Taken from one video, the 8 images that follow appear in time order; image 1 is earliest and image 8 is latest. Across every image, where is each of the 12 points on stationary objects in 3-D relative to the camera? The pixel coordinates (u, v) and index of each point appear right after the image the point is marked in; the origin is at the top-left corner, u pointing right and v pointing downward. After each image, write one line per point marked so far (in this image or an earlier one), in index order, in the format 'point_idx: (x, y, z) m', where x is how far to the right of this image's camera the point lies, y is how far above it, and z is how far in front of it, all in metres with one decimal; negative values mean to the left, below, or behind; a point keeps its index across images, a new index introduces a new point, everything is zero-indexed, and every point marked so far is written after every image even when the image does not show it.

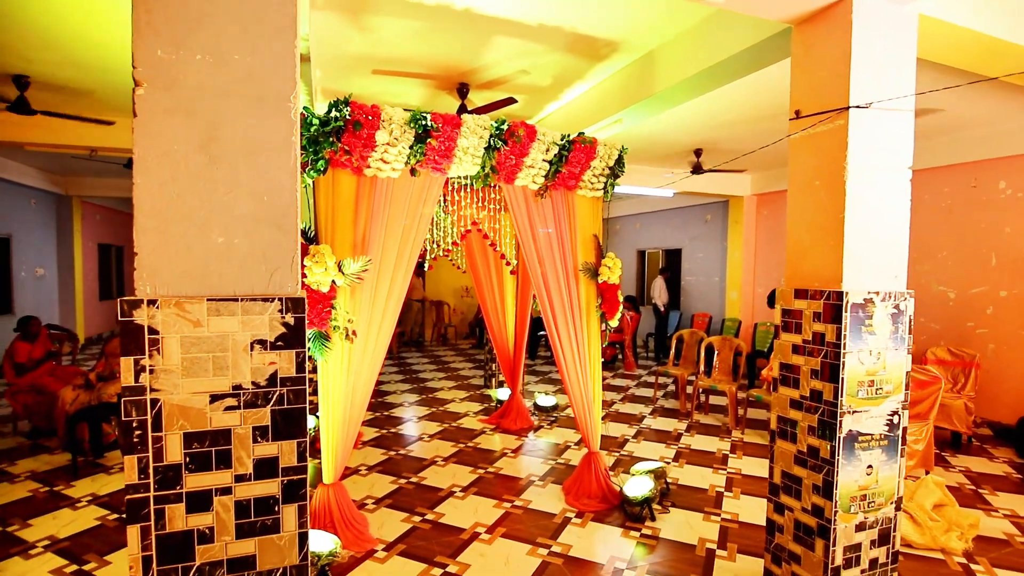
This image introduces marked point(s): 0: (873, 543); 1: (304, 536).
0: (+1.5, -1.1, +2.2) m
1: (-0.5, -0.7, +1.4) m
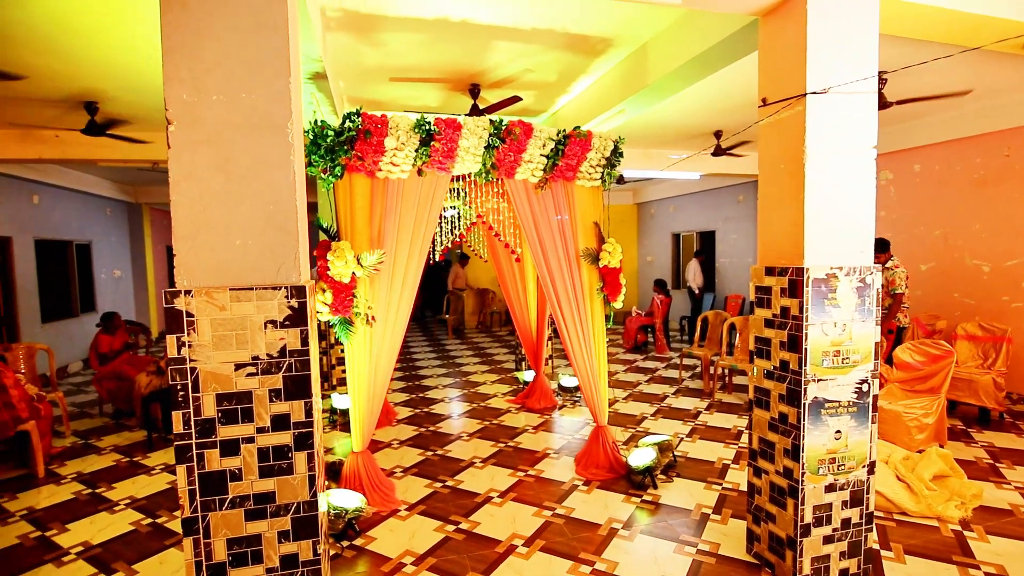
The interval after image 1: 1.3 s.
0: (+1.5, -1.0, +2.4) m
1: (-0.7, -0.6, +1.7) m
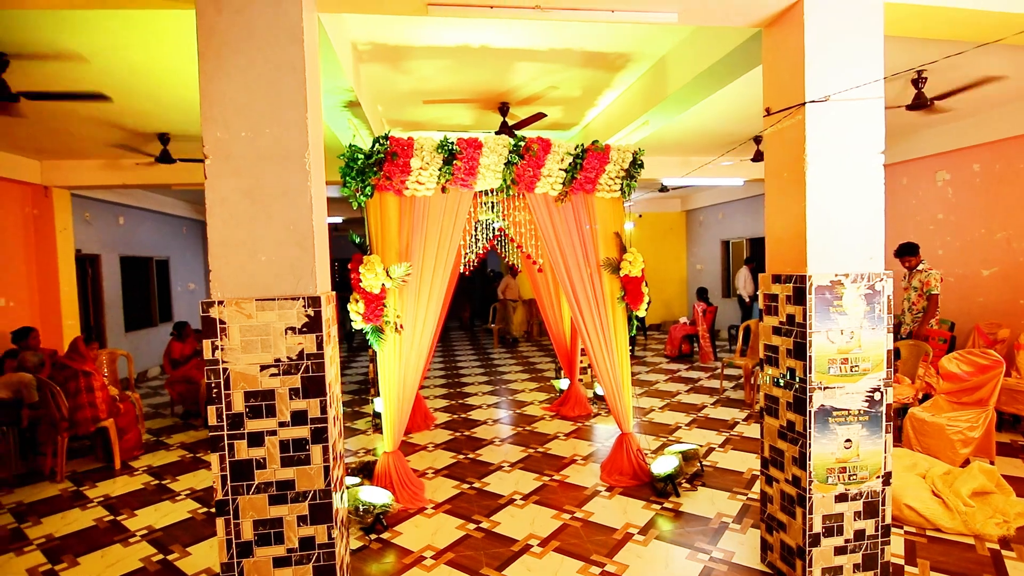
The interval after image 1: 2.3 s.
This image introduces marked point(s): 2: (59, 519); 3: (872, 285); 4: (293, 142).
0: (+1.5, -1.0, +2.3) m
1: (-0.7, -0.7, +1.9) m
2: (-2.8, -1.4, +3.3) m
3: (+1.5, 0.0, +2.3) m
4: (-0.8, +0.5, +1.9) m
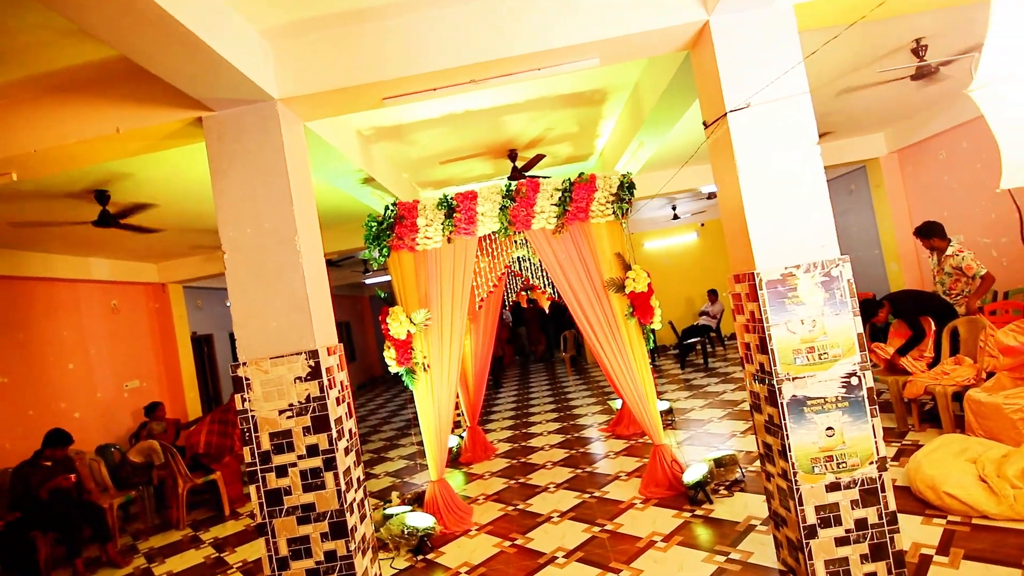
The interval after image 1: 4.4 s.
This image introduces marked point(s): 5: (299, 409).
0: (+1.5, -0.9, +2.3) m
1: (-0.8, -0.9, +2.3) m
2: (-2.5, -2.0, +4.0) m
3: (+1.4, +0.1, +2.3) m
4: (-1.0, +0.3, +2.4) m
5: (-0.9, -0.5, +2.3) m
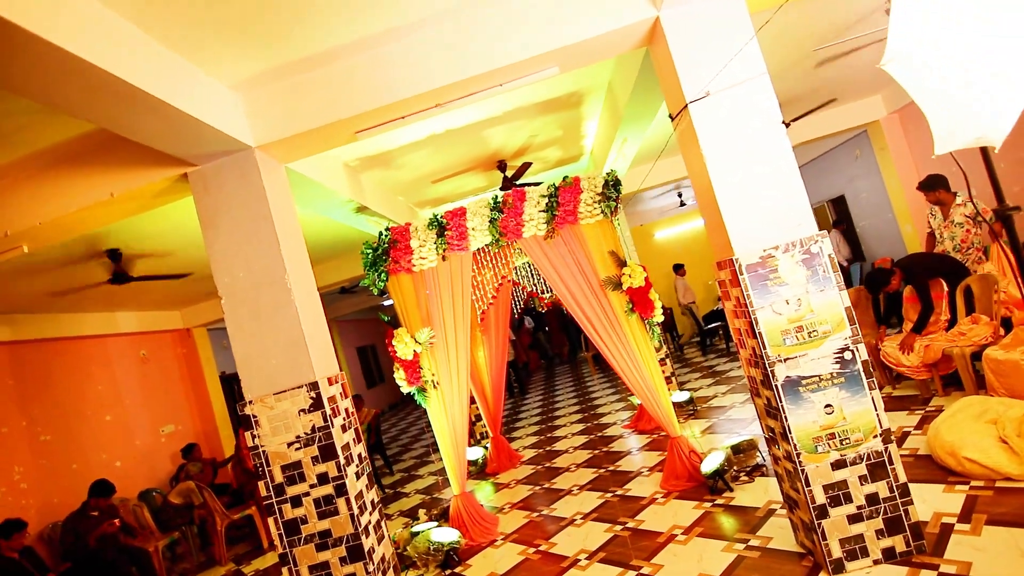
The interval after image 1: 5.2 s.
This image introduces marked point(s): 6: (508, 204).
0: (+1.5, -0.8, +2.3) m
1: (-0.7, -1.0, +2.4) m
2: (-2.3, -2.4, +4.1) m
3: (+1.3, +0.2, +2.3) m
4: (-1.1, +0.1, +2.5) m
5: (-0.9, -0.7, +2.4) m
6: (0.0, +0.6, +3.7) m
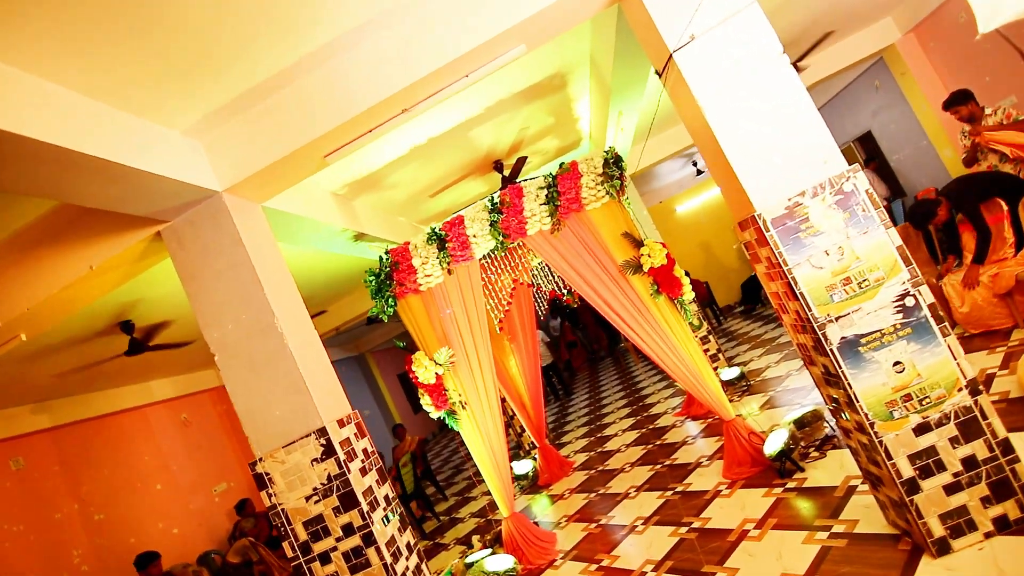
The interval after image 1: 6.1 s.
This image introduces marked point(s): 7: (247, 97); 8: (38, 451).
0: (+1.6, -0.6, +1.9) m
1: (-0.5, -1.1, +2.2) m
2: (-1.7, -2.8, +4.0) m
3: (+1.2, +0.4, +2.0) m
4: (-1.1, -0.1, +2.3) m
5: (-0.8, -0.9, +2.2) m
6: (0.0, +0.6, +3.5) m
7: (-1.2, +0.9, +2.3) m
8: (-4.2, -1.5, +4.7) m
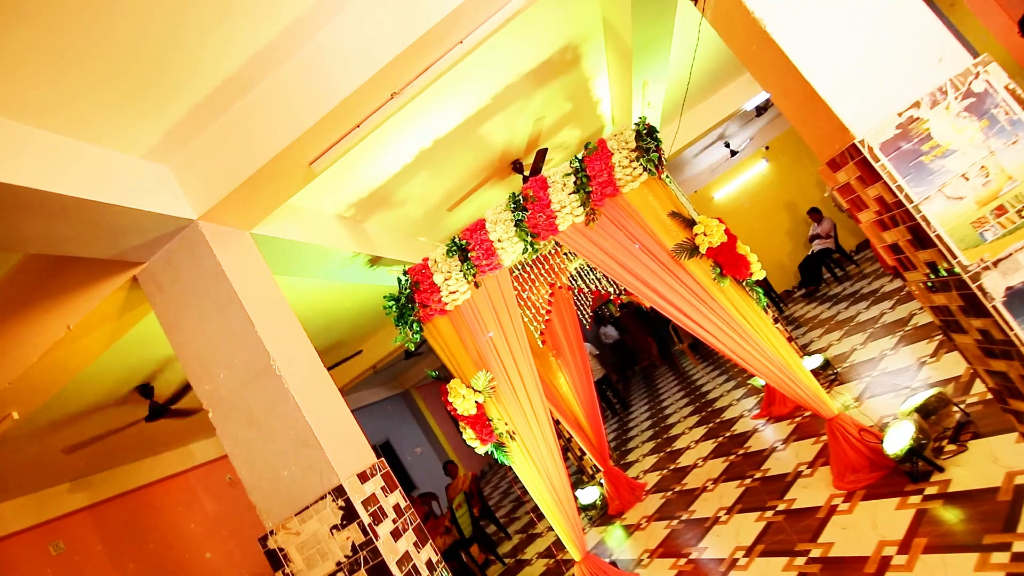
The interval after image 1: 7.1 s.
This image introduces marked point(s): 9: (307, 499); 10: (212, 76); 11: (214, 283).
0: (+1.8, -0.3, +1.4) m
1: (-0.3, -1.2, +1.7) m
2: (-1.1, -3.0, +3.5) m
3: (+1.3, +0.6, +1.5) m
4: (-0.9, -0.3, +2.0) m
5: (-0.6, -0.9, +1.8) m
6: (+0.1, +0.5, +3.1) m
7: (-1.1, +0.7, +2.0) m
8: (-3.7, -2.1, +4.5) m
9: (-0.7, -0.7, +1.9) m
10: (-1.1, +0.8, +1.9) m
11: (-1.1, 0.0, +2.0) m
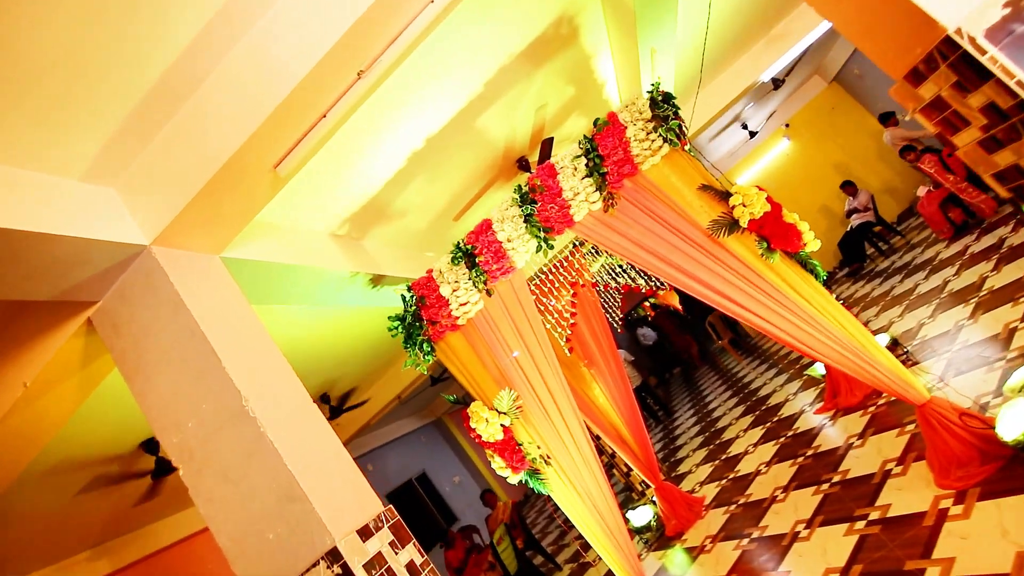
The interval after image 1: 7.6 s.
0: (+1.8, -0.1, +0.9) m
1: (-0.1, -1.2, +1.3) m
2: (-0.6, -3.1, +3.1) m
3: (+1.2, +0.7, +1.1) m
4: (-0.9, -0.3, +1.6) m
5: (-0.4, -1.0, +1.4) m
6: (+0.1, +0.5, +2.7) m
7: (-1.2, +0.6, +1.7) m
8: (-3.3, -2.5, +4.2) m
9: (-0.6, -0.8, +1.5) m
10: (-1.1, +0.7, +1.6) m
11: (-1.1, -0.1, +1.7) m
